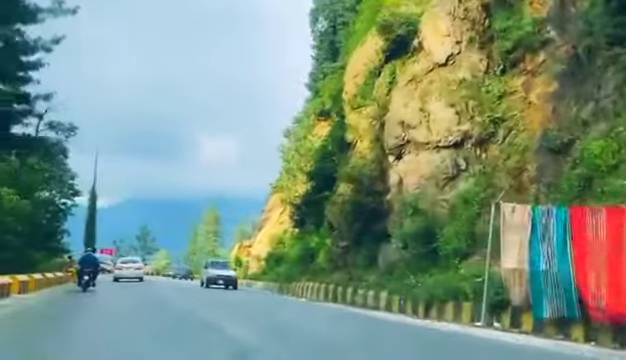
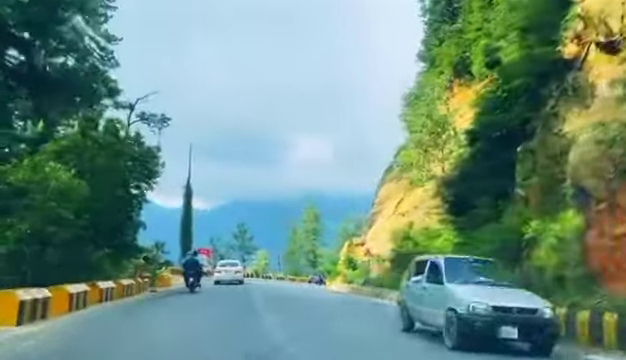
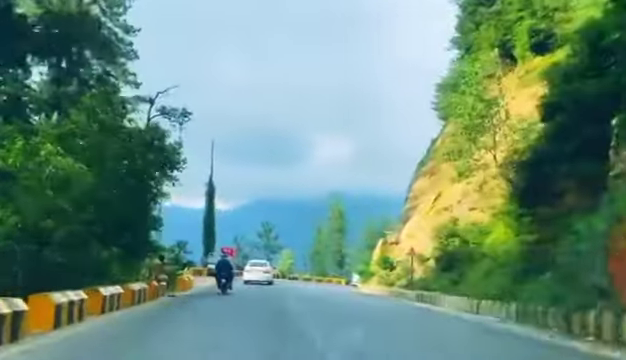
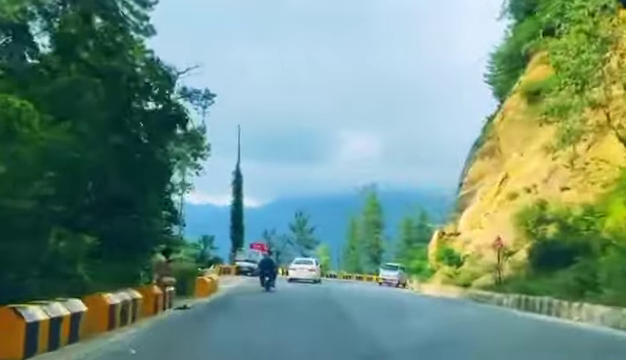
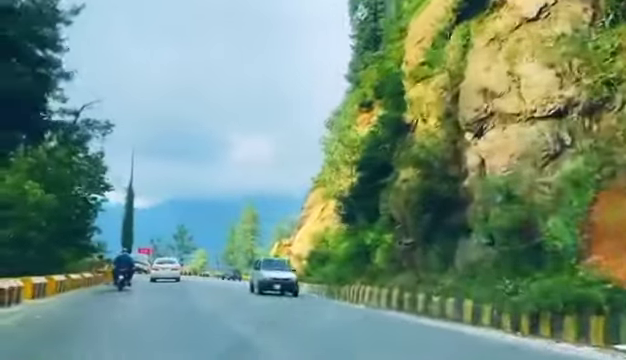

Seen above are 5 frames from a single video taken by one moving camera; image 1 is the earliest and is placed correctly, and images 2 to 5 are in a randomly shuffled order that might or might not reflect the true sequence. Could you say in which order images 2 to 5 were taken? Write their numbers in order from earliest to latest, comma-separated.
5, 2, 3, 4
